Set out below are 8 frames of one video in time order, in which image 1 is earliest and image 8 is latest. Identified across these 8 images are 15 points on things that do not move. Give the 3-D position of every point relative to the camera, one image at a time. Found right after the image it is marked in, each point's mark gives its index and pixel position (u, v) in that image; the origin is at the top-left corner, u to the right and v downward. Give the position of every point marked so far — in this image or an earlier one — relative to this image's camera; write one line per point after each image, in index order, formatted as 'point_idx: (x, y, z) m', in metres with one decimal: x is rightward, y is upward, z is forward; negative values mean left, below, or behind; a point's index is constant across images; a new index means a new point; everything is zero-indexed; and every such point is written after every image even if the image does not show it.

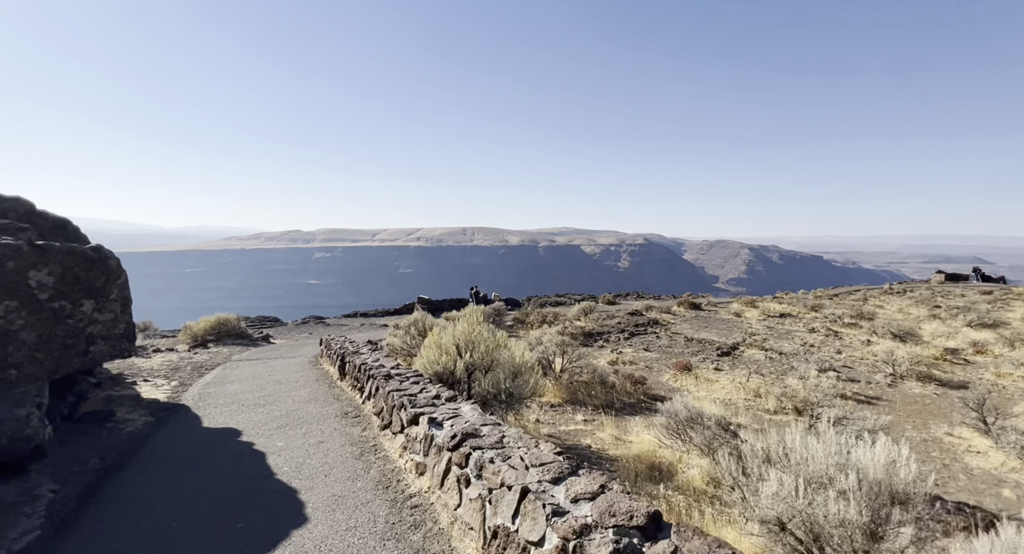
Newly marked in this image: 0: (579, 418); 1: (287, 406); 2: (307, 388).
0: (+1.0, -2.2, +7.8) m
1: (-2.8, -1.7, +6.4) m
2: (-3.1, -1.7, +7.8) m
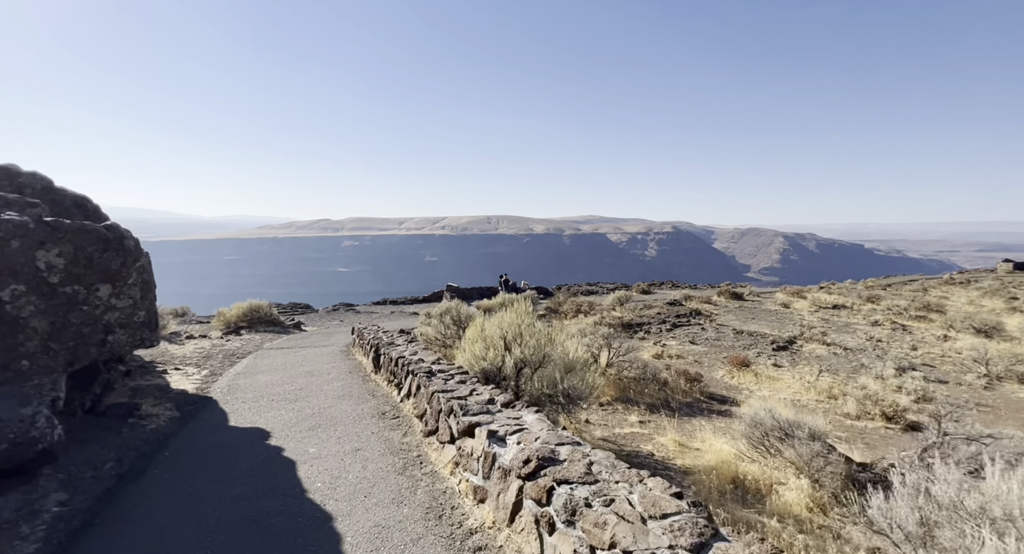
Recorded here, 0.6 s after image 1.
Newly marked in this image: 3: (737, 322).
0: (+1.7, -2.0, +7.1) m
1: (-2.2, -1.5, +5.9) m
2: (-2.5, -1.5, +7.3) m
3: (+7.4, -1.5, +16.8) m
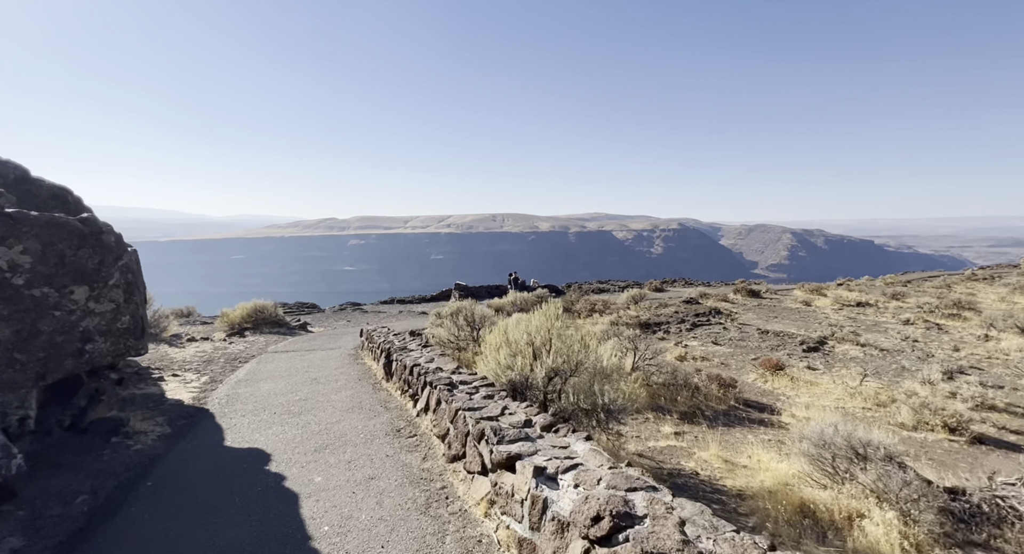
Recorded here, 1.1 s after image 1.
0: (+2.0, -2.0, +6.5) m
1: (-1.9, -1.5, +5.3) m
2: (-2.2, -1.5, +6.7) m
3: (+7.8, -1.4, +16.1) m
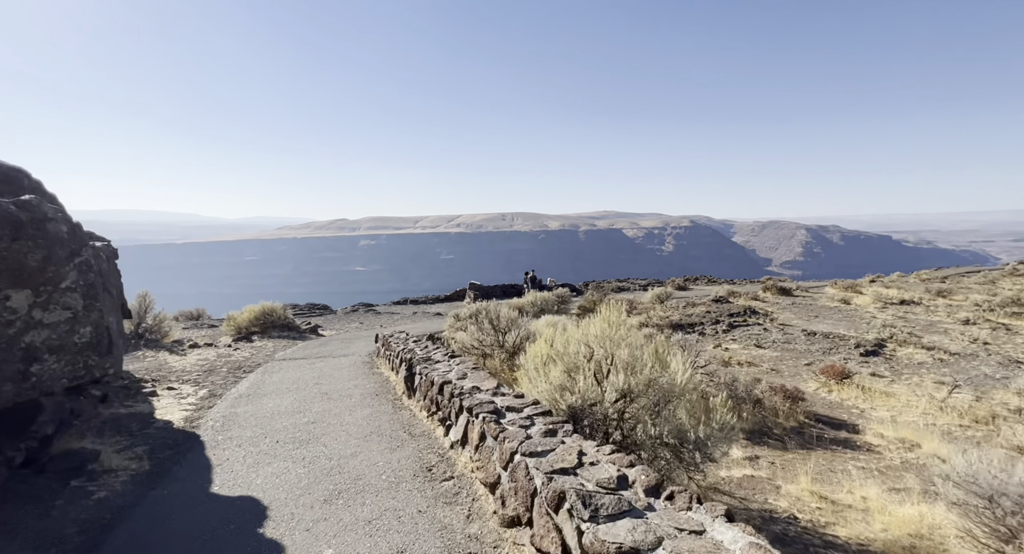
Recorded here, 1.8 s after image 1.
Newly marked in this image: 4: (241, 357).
0: (+2.5, -1.9, +5.4) m
1: (-1.5, -1.5, +4.4) m
2: (-1.7, -1.5, +5.8) m
3: (+8.5, -1.3, +15.0) m
4: (-5.6, -1.7, +10.5) m
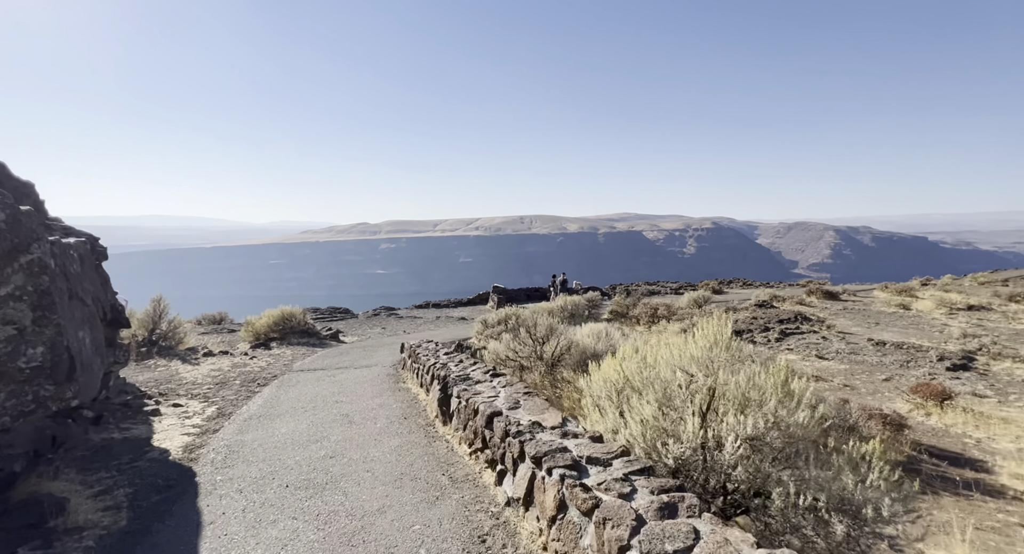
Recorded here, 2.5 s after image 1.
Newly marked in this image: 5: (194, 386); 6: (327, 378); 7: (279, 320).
0: (+3.0, -2.0, +4.4) m
1: (-1.0, -1.5, +3.4) m
2: (-1.1, -1.5, +4.8) m
3: (+9.3, -1.4, +13.7) m
4: (-4.9, -1.7, +9.7) m
5: (-5.3, -1.8, +8.4) m
6: (-3.1, -1.7, +8.6) m
7: (-6.4, -1.2, +13.9) m
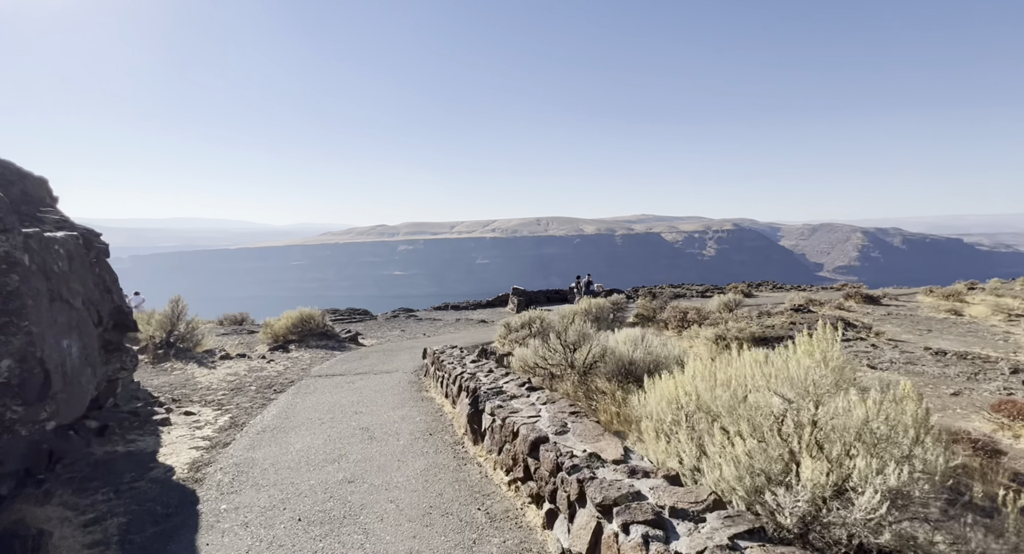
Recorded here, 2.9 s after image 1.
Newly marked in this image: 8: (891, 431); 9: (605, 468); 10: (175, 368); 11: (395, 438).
0: (+3.3, -2.0, +3.7) m
1: (-0.7, -1.5, +2.9) m
2: (-0.8, -1.6, +4.3) m
3: (+10.0, -1.4, +12.8) m
4: (-4.4, -1.7, +9.3) m
5: (-4.8, -1.8, +8.0) m
6: (-2.7, -1.7, +8.2) m
7: (-5.7, -1.2, +13.5) m
8: (+1.7, -0.7, +2.3) m
9: (+0.5, -1.0, +2.7) m
10: (-6.4, -1.7, +9.6) m
11: (-1.2, -1.6, +5.1) m
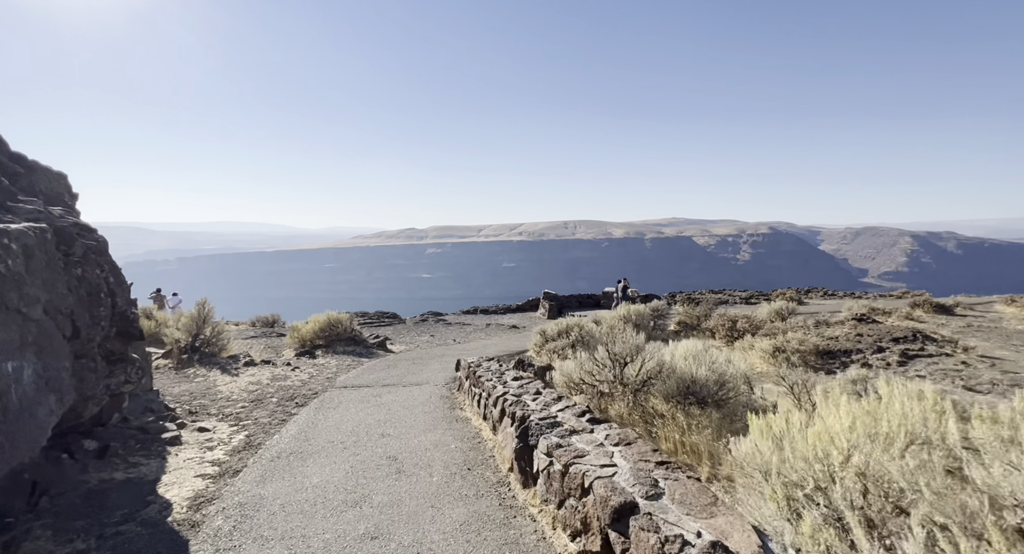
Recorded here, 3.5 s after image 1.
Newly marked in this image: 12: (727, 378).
0: (+3.7, -2.1, +2.6) m
1: (-0.4, -1.5, +2.1) m
2: (-0.4, -1.6, +3.5) m
3: (+10.9, -1.6, +11.3) m
4: (-3.7, -1.8, +8.7) m
5: (-4.2, -1.8, +7.5) m
6: (-2.0, -1.8, +7.5) m
7: (-4.8, -1.3, +13.0) m
8: (+2.0, -0.8, +1.4) m
9: (+0.8, -1.0, +1.8) m
10: (-5.7, -1.8, +9.1) m
11: (-0.7, -1.6, +4.3) m
12: (+3.0, -1.4, +7.1) m
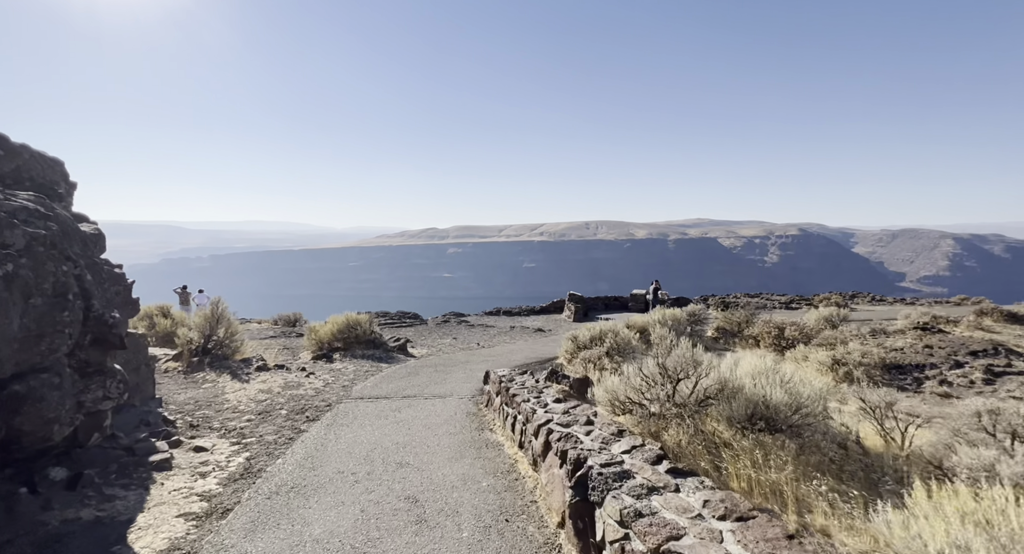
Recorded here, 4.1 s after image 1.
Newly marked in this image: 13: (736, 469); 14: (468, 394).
0: (+3.9, -2.1, +1.6) m
1: (-0.2, -1.6, +1.2) m
2: (-0.1, -1.6, +2.6) m
3: (+11.5, -1.8, +9.9) m
4: (-3.1, -1.8, +7.9) m
5: (-3.7, -1.8, +6.7) m
6: (-1.5, -1.8, +6.7) m
7: (-4.0, -1.2, +12.3) m
8: (+2.2, -0.8, +0.4) m
9: (+1.0, -1.1, +0.9) m
10: (-5.1, -1.7, +8.5) m
11: (-0.4, -1.6, +3.4) m
12: (+3.5, -1.5, +6.1) m
13: (+2.3, -1.9, +5.1) m
14: (-0.6, -1.7, +7.7) m
